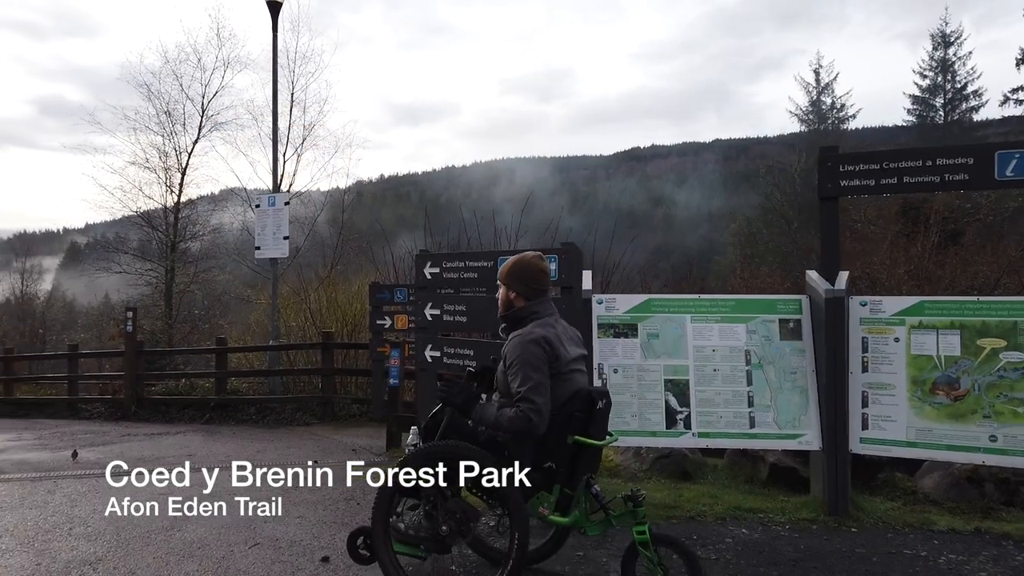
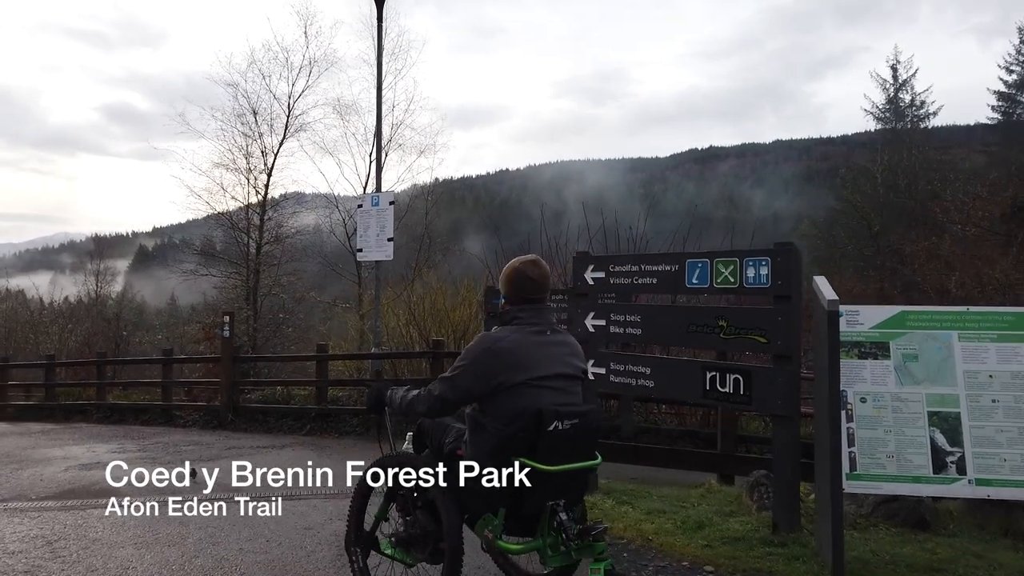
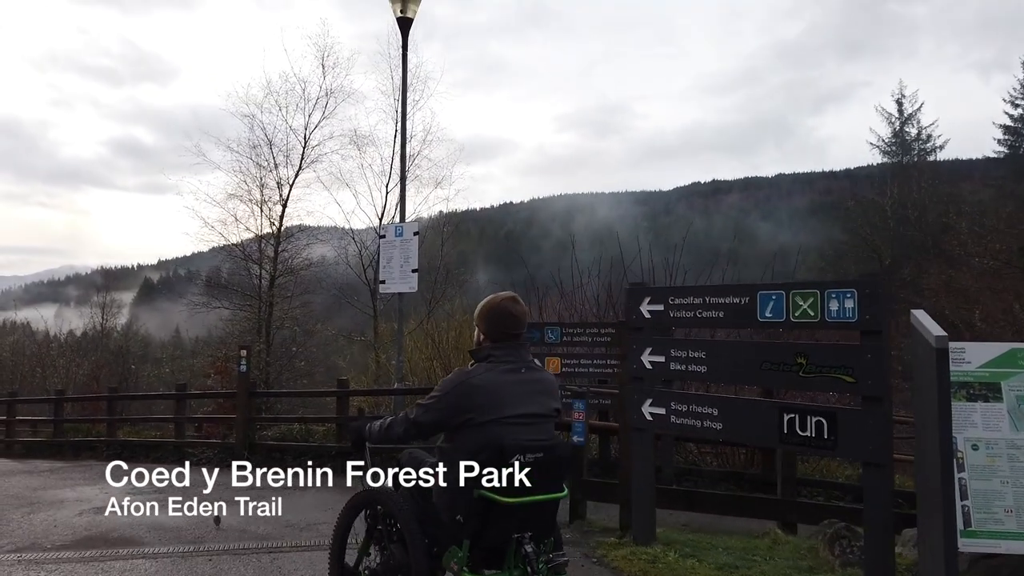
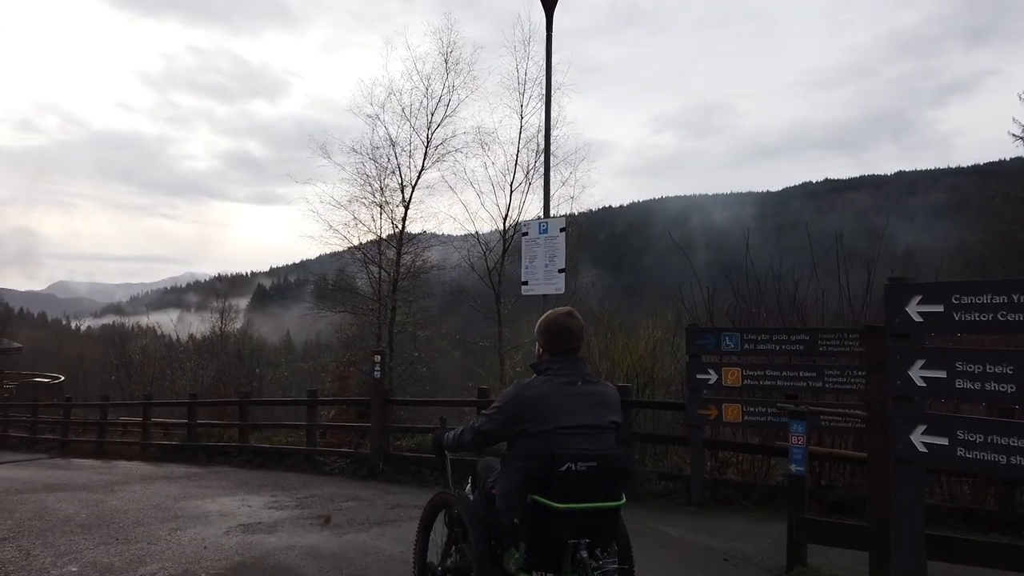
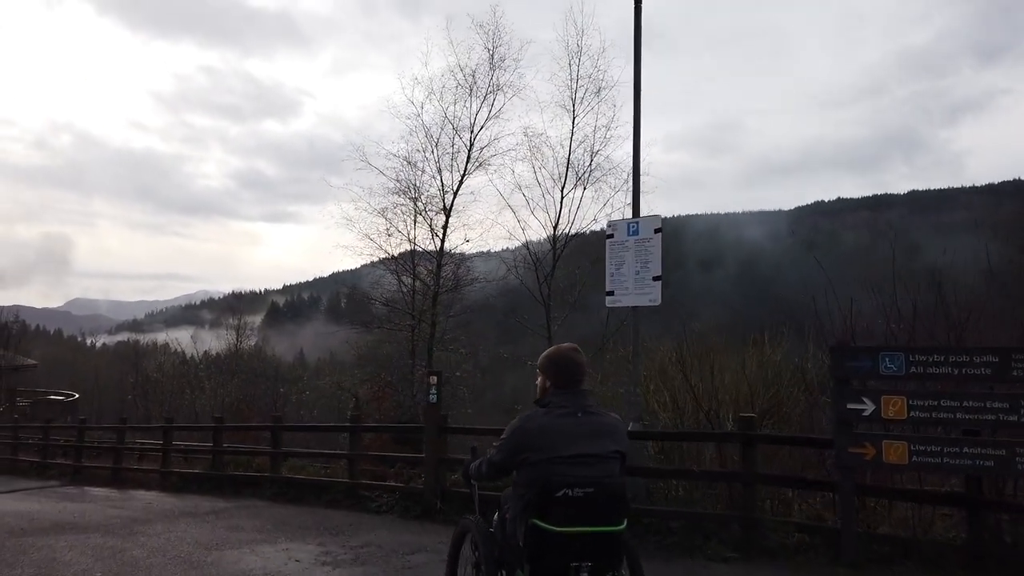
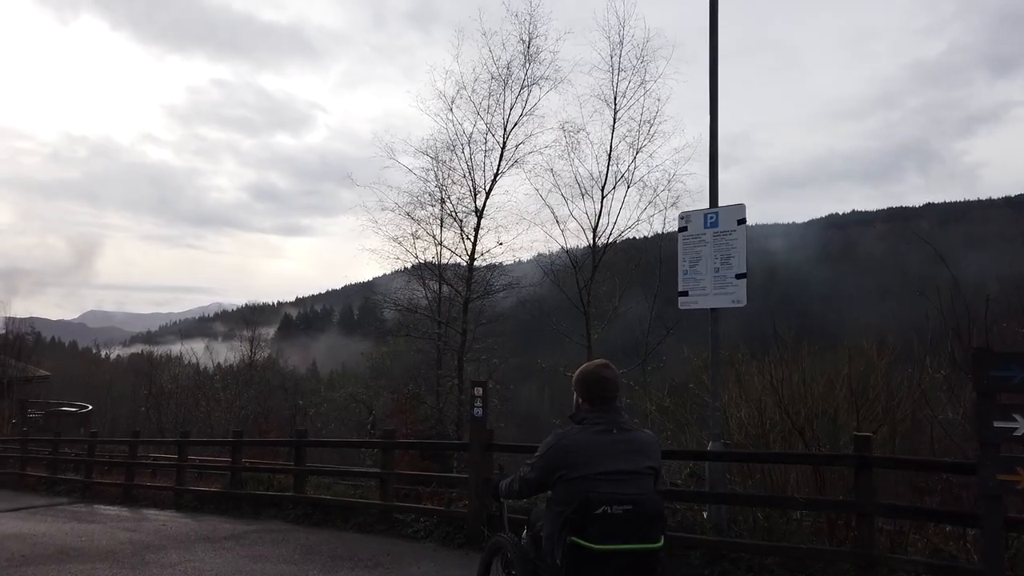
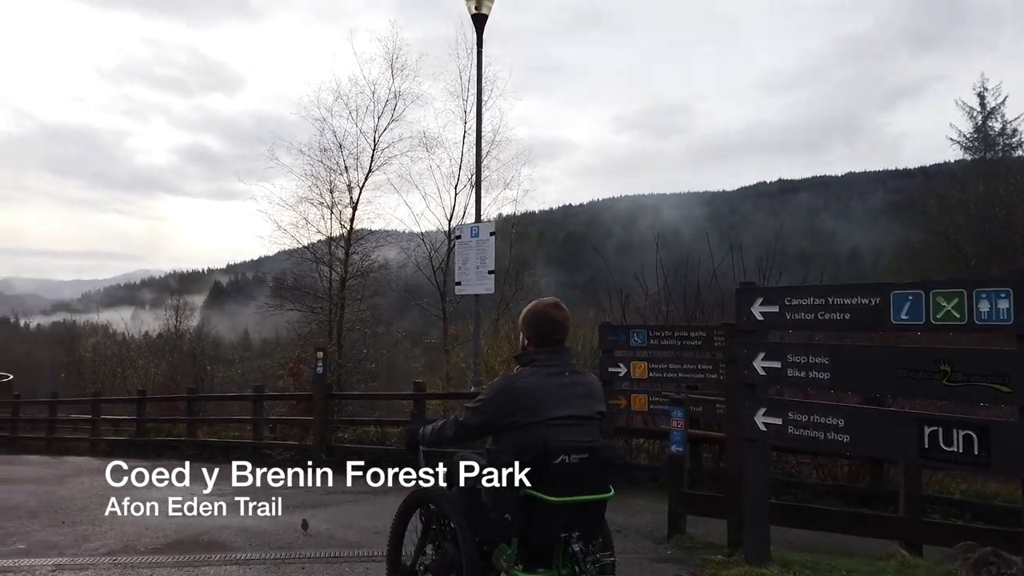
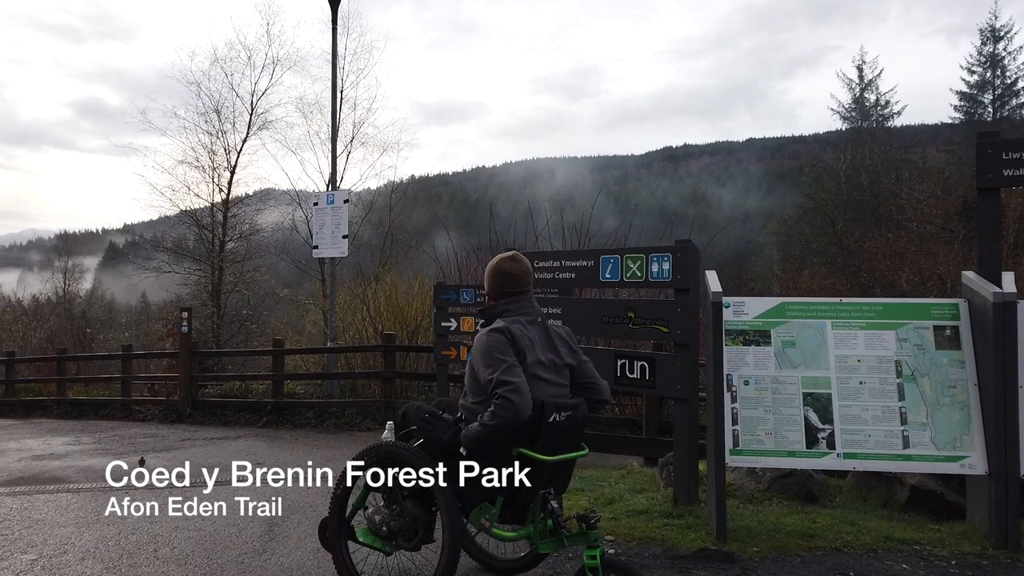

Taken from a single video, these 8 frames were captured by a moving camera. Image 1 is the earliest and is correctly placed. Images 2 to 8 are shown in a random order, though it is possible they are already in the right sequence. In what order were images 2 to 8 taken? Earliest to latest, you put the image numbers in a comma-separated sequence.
8, 2, 3, 7, 4, 5, 6
